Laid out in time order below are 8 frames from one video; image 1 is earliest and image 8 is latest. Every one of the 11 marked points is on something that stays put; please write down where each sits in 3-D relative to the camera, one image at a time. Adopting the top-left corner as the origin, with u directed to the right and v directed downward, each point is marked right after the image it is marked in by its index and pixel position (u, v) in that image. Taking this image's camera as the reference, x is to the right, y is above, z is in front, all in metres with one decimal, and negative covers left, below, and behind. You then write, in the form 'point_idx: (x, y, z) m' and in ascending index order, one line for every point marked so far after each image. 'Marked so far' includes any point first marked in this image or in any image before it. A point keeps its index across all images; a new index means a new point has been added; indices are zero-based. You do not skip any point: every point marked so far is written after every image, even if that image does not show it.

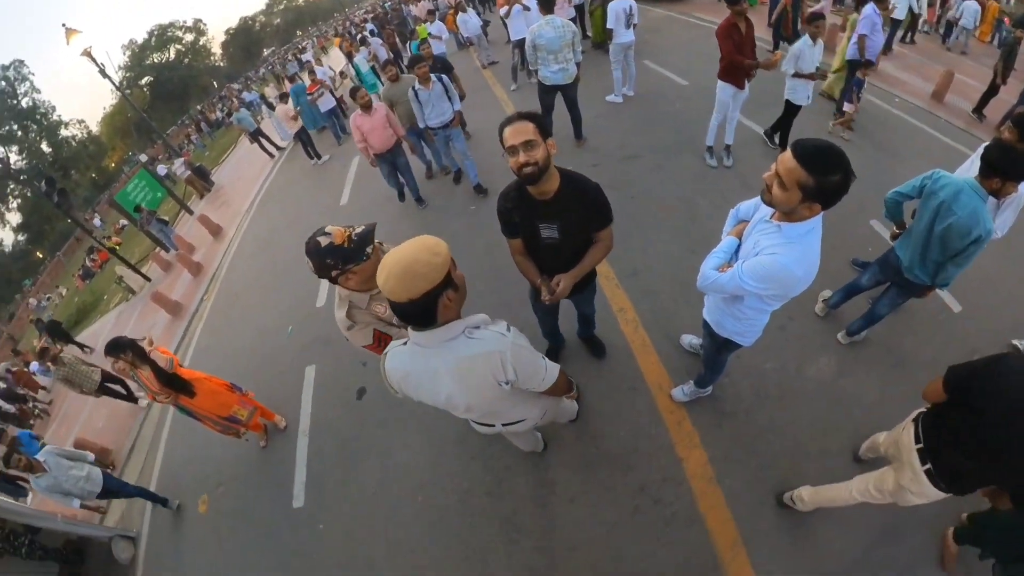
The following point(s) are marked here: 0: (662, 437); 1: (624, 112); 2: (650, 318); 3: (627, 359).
0: (+1.0, -1.1, +3.5) m
1: (+1.3, +2.3, +6.3) m
2: (+1.0, -0.3, +4.1) m
3: (+0.9, -0.6, +3.9) m
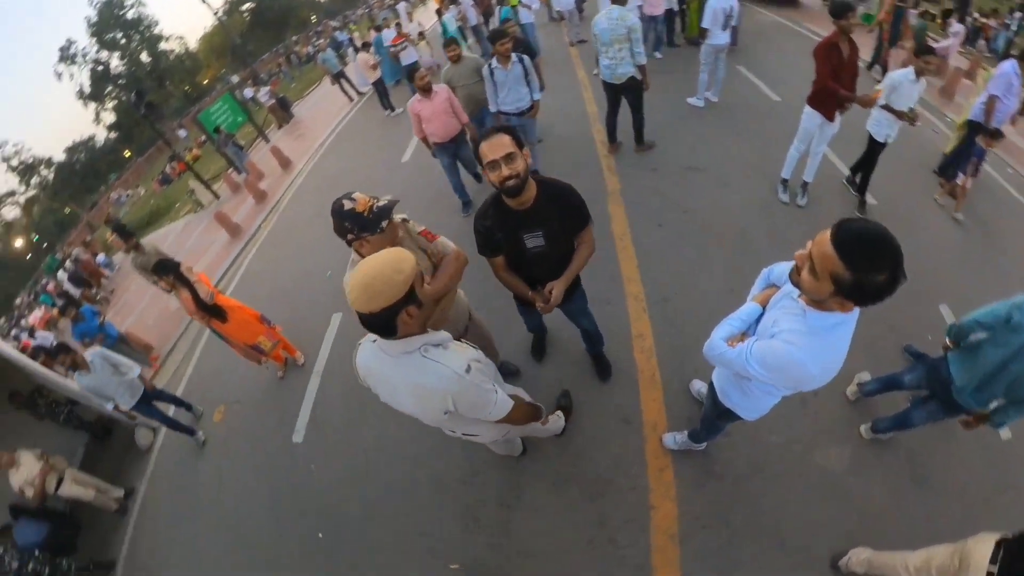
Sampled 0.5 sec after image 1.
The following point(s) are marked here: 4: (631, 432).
0: (+0.9, -1.3, +3.4) m
1: (+2.2, +2.0, +5.9) m
2: (+1.1, -0.5, +3.9) m
3: (+0.8, -0.8, +3.8) m
4: (+0.9, -1.1, +3.6) m
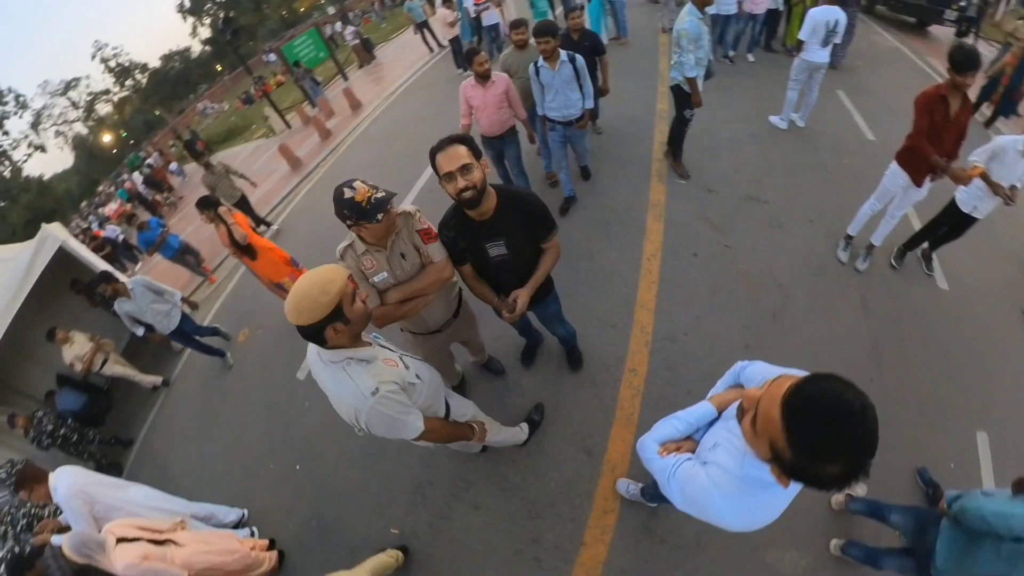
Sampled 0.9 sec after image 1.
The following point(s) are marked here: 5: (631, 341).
0: (+0.5, -1.5, +3.3) m
1: (+2.9, +1.6, +5.3) m
2: (+1.0, -0.8, +3.7) m
3: (+0.6, -1.0, +3.7) m
4: (+0.5, -1.3, +3.5) m
5: (+1.0, -0.4, +4.0) m
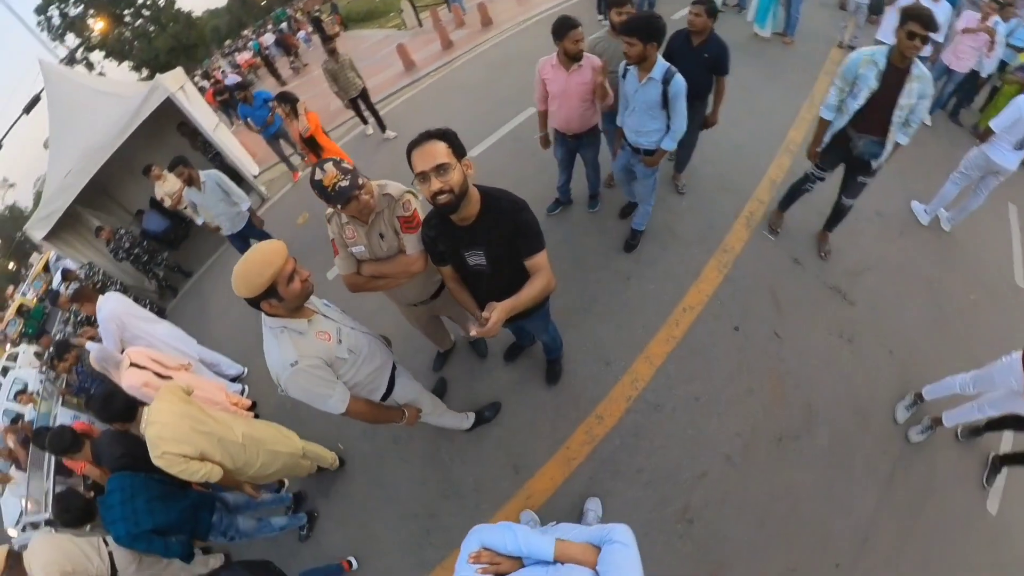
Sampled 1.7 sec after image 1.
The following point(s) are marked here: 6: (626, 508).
0: (-0.2, -1.6, +3.4) m
1: (+3.6, +0.4, +4.3) m
2: (+0.6, -1.1, +3.5) m
3: (+0.2, -1.2, +3.6) m
4: (0.0, -1.4, +3.5) m
5: (+0.8, -0.8, +3.7) m
6: (+0.7, -1.5, +3.2) m
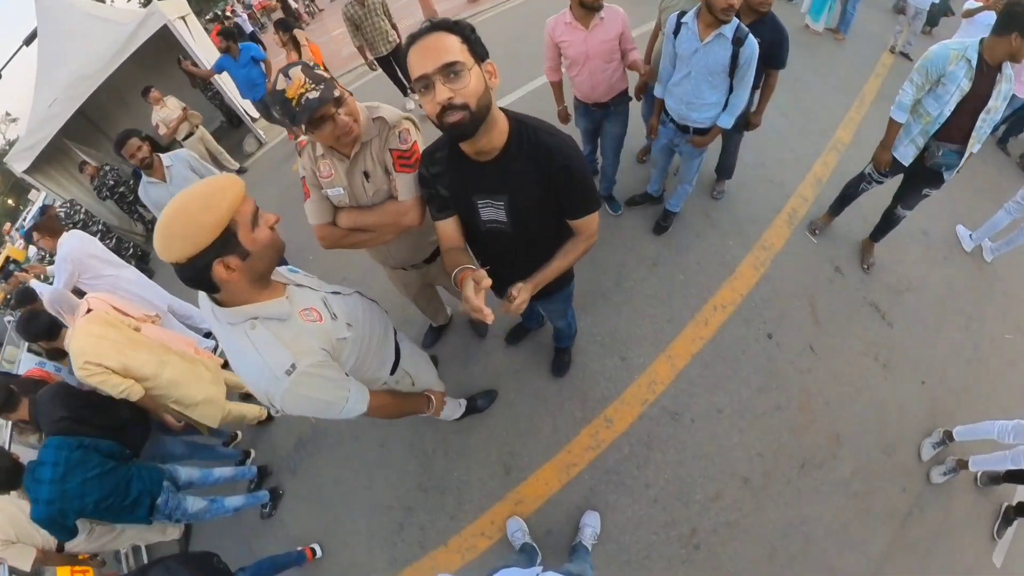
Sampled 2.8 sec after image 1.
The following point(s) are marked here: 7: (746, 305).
0: (-0.3, -1.4, +3.0) m
1: (+3.7, +0.2, +4.0) m
2: (+0.6, -1.0, +3.1) m
3: (+0.2, -1.0, +3.2) m
4: (-0.1, -1.2, +3.1) m
5: (+0.8, -0.7, +3.3) m
6: (+0.7, -1.4, +2.9) m
7: (+1.7, -0.1, +3.6) m
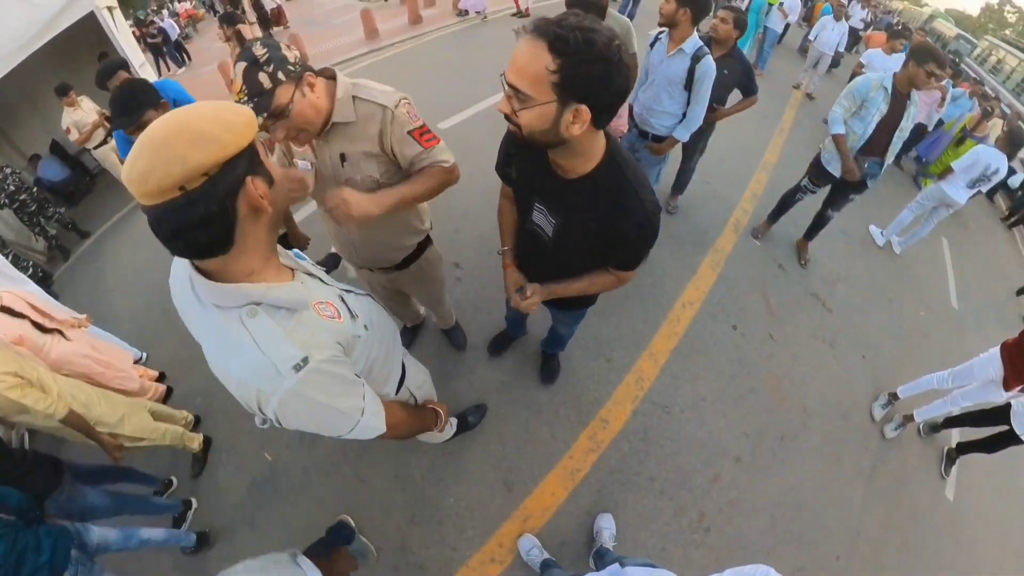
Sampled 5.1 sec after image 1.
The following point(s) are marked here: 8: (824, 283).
0: (-0.2, -1.5, +2.7) m
1: (+3.4, +0.3, +4.6) m
2: (+0.6, -1.0, +3.1) m
3: (+0.1, -1.0, +3.0) m
4: (-0.1, -1.3, +2.9) m
5: (+0.7, -0.7, +3.3) m
6: (+0.7, -1.4, +2.8) m
7: (+1.5, -0.1, +3.8) m
8: (+2.7, +0.1, +4.2) m
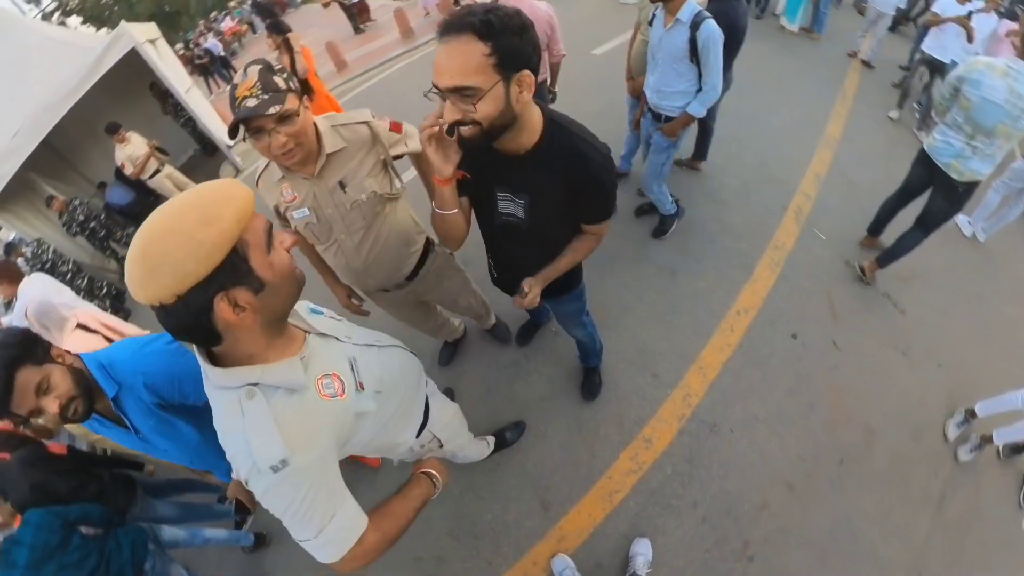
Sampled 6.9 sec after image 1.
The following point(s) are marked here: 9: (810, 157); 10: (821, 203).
0: (0.0, -1.6, +2.8) m
1: (+3.7, +0.3, +4.0) m
2: (+0.8, -1.1, +3.0) m
3: (+0.4, -1.1, +3.0) m
4: (+0.2, -1.4, +2.9) m
5: (+1.0, -0.8, +3.2) m
6: (+0.9, -1.5, +2.7) m
7: (+1.8, -0.1, +3.6) m
8: (+3.0, +0.1, +3.8) m
9: (+2.7, +1.3, +4.4) m
10: (+2.7, +0.8, +4.2) m
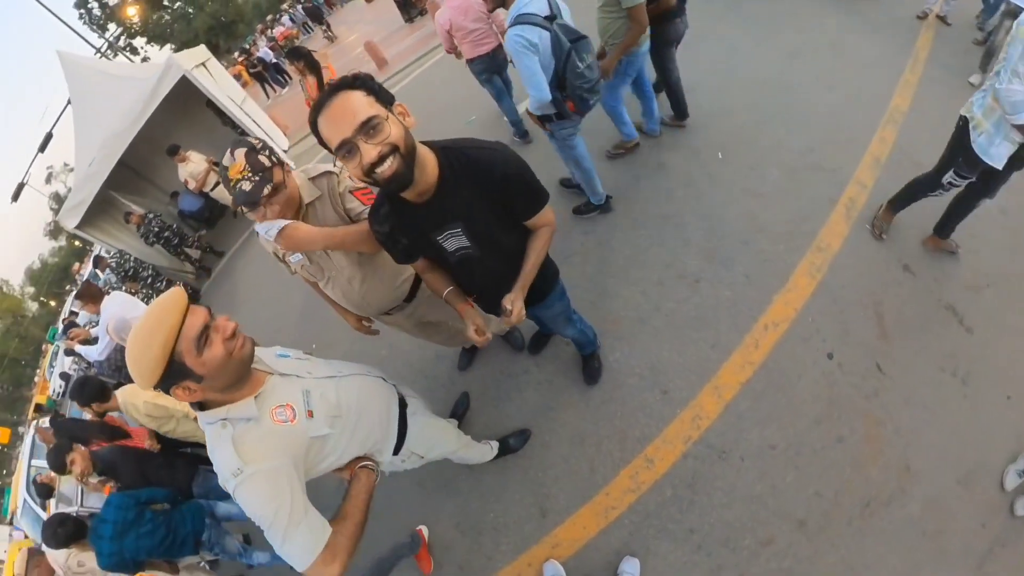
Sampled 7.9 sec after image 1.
0: (-0.1, -1.7, +2.9) m
1: (+3.9, +0.2, +3.4) m
2: (+0.8, -1.2, +3.0) m
3: (+0.4, -1.2, +3.0) m
4: (+0.2, -1.5, +3.0) m
5: (+1.0, -0.9, +3.1) m
6: (+0.9, -1.6, +2.8) m
7: (+1.9, -0.2, +3.3) m
8: (+3.1, -0.1, +3.3) m
9: (+3.0, +1.2, +3.9) m
10: (+2.9, +0.7, +3.7) m
